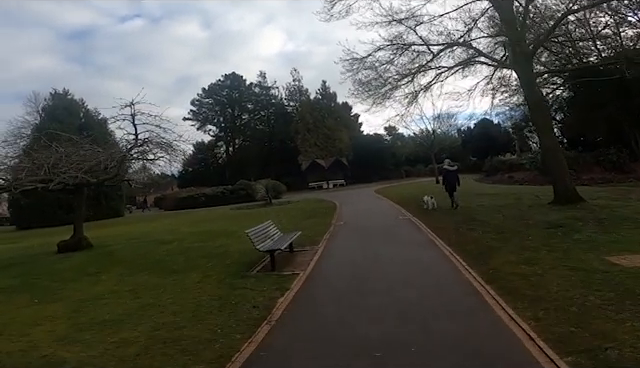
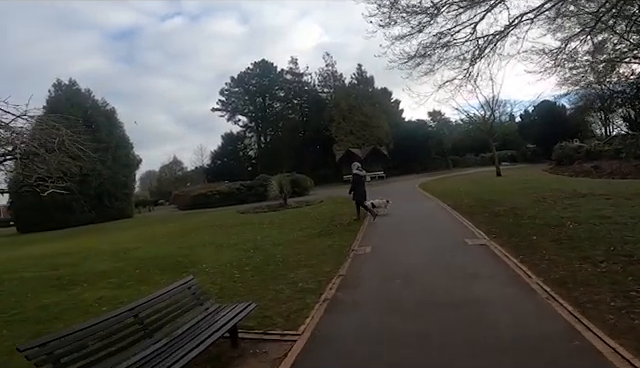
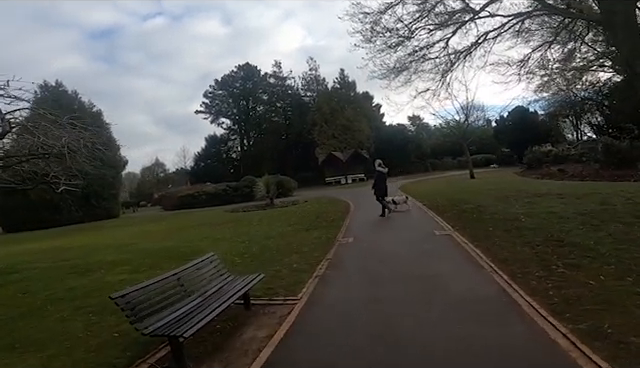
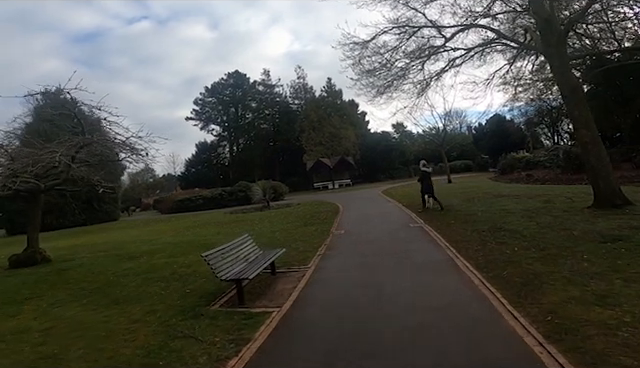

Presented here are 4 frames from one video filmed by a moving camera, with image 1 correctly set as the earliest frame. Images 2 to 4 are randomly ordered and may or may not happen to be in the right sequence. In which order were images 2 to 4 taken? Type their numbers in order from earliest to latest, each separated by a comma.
4, 3, 2
